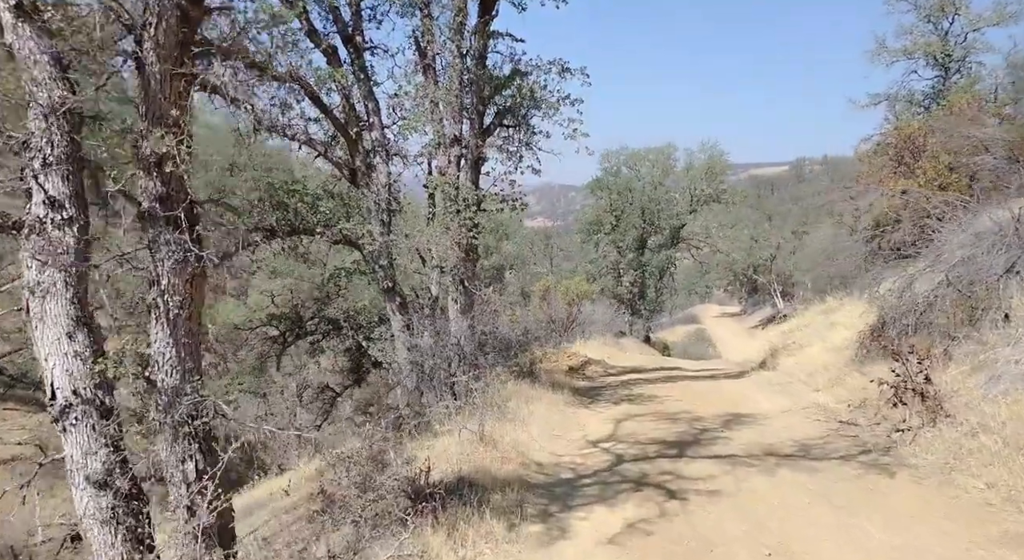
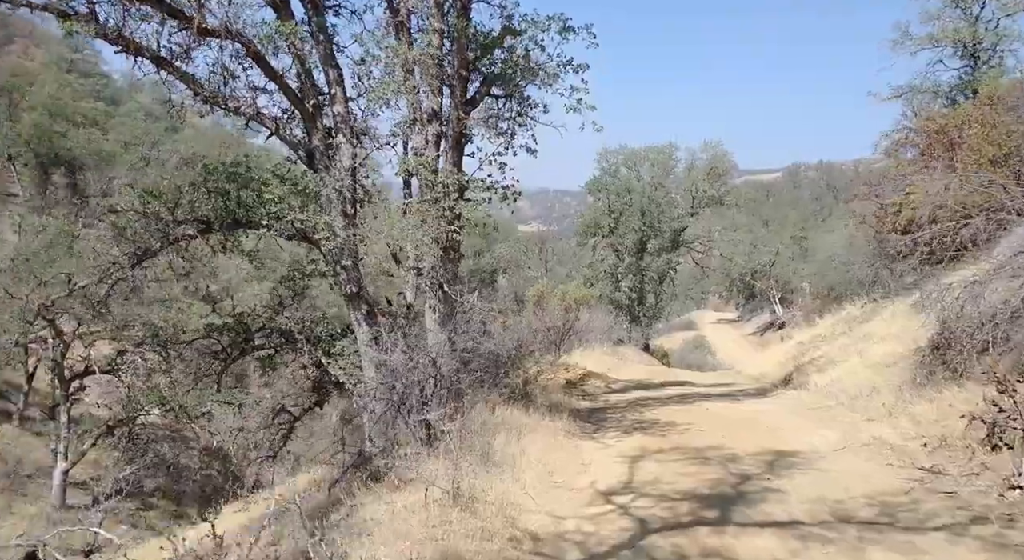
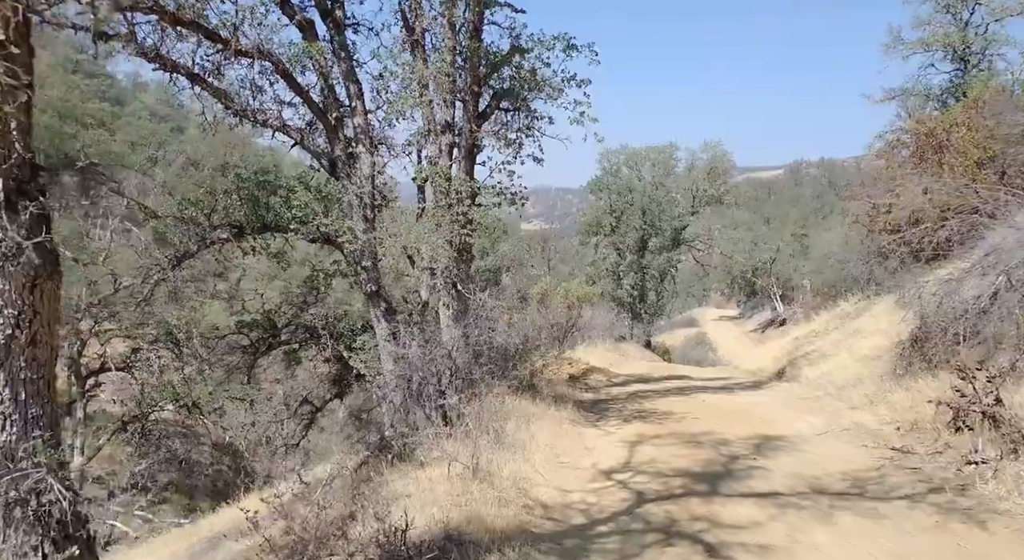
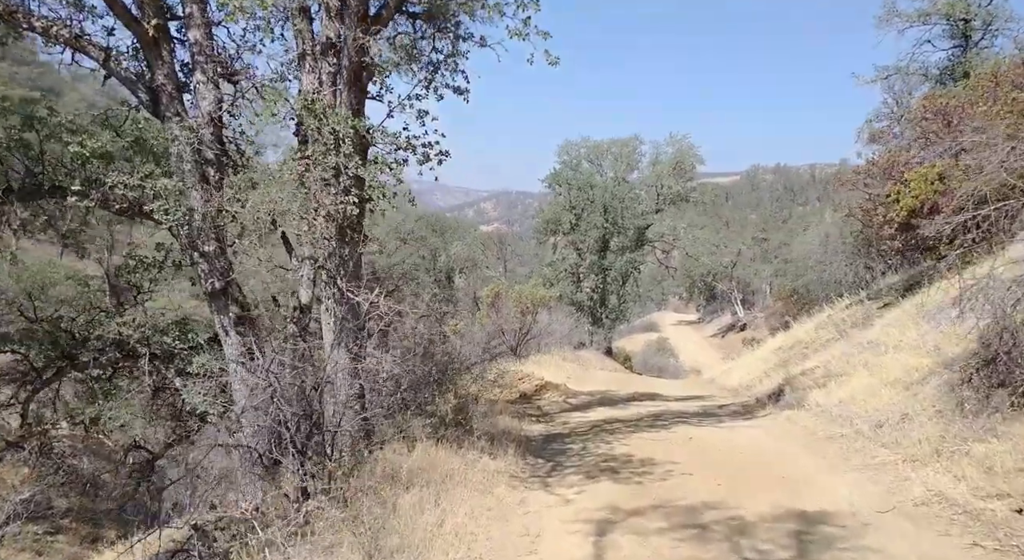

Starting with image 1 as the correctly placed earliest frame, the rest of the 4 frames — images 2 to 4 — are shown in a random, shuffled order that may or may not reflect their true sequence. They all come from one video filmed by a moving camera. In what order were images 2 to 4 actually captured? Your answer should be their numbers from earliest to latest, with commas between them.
3, 2, 4
